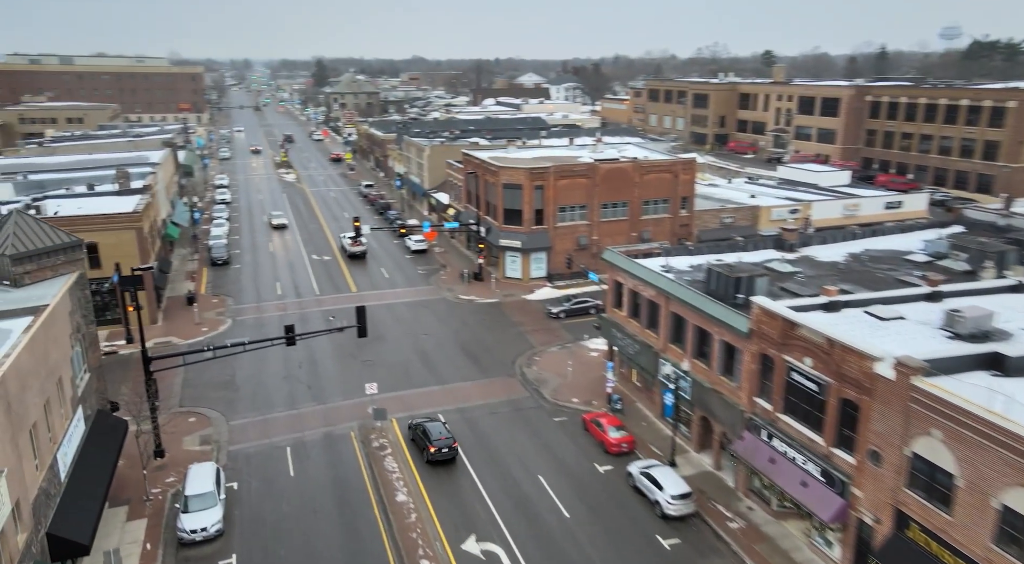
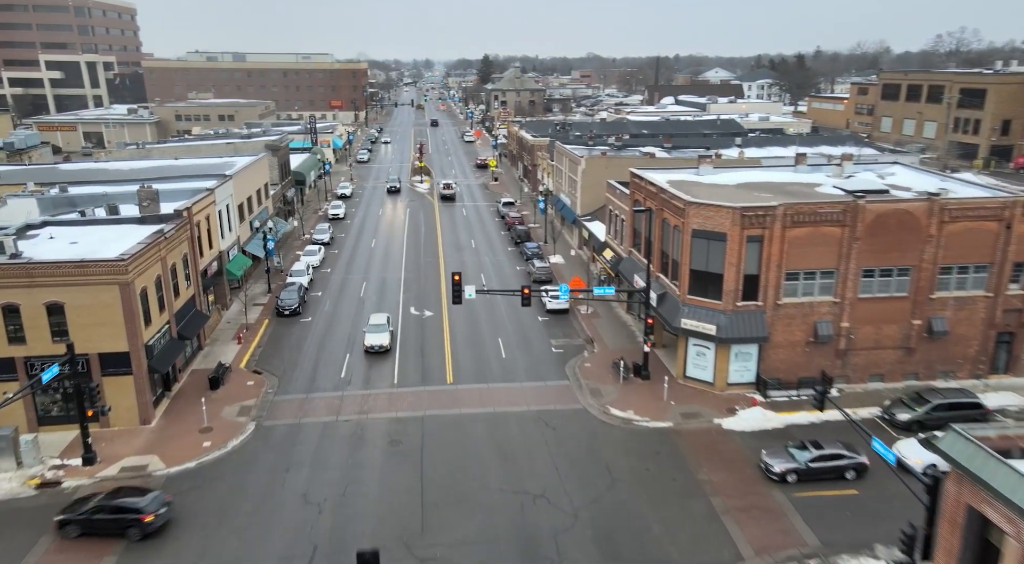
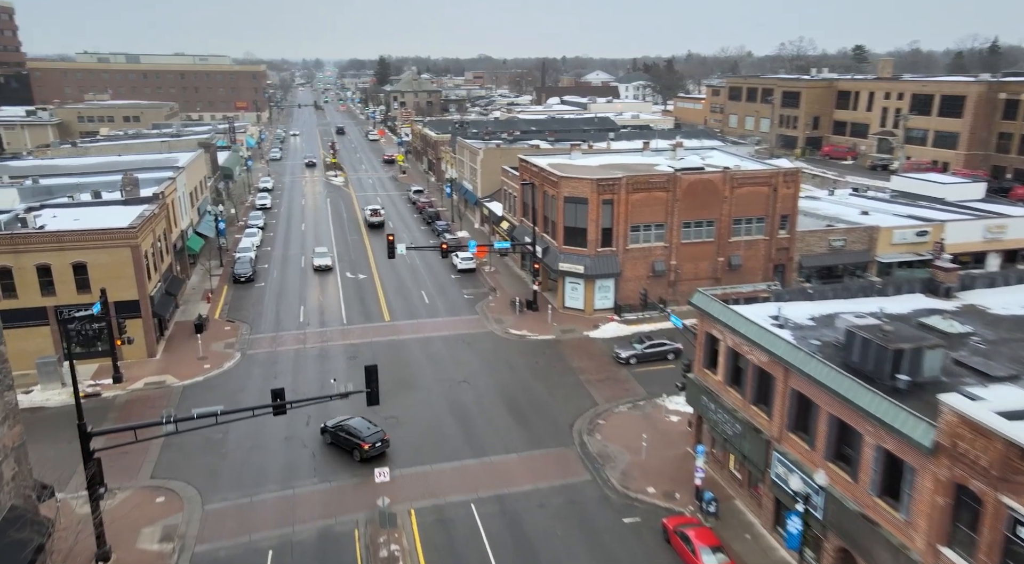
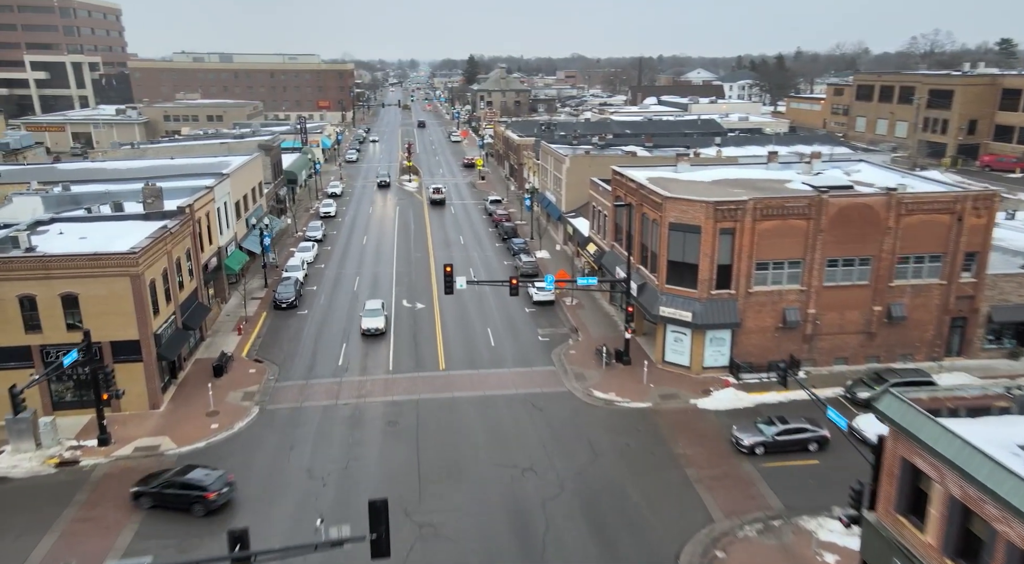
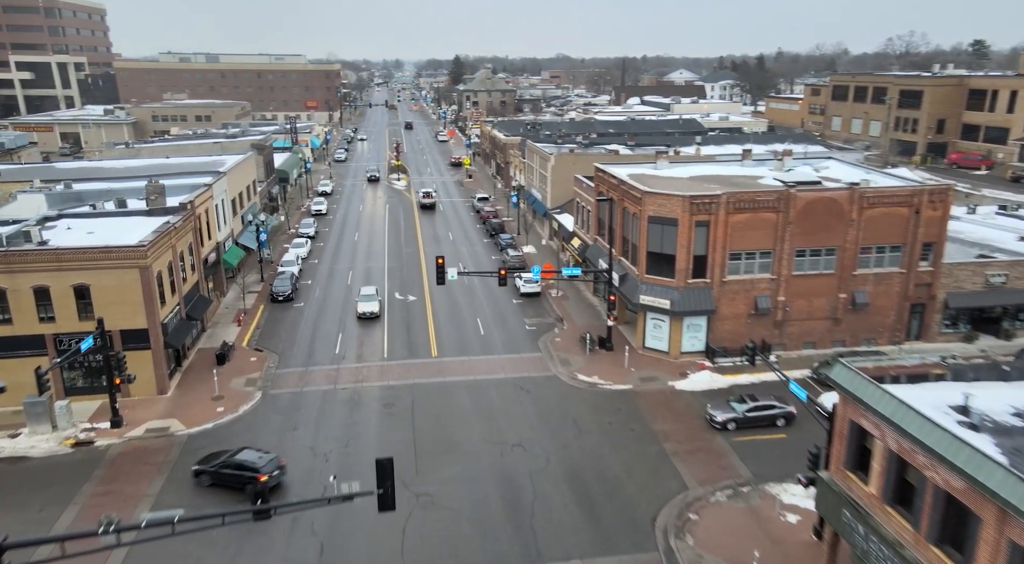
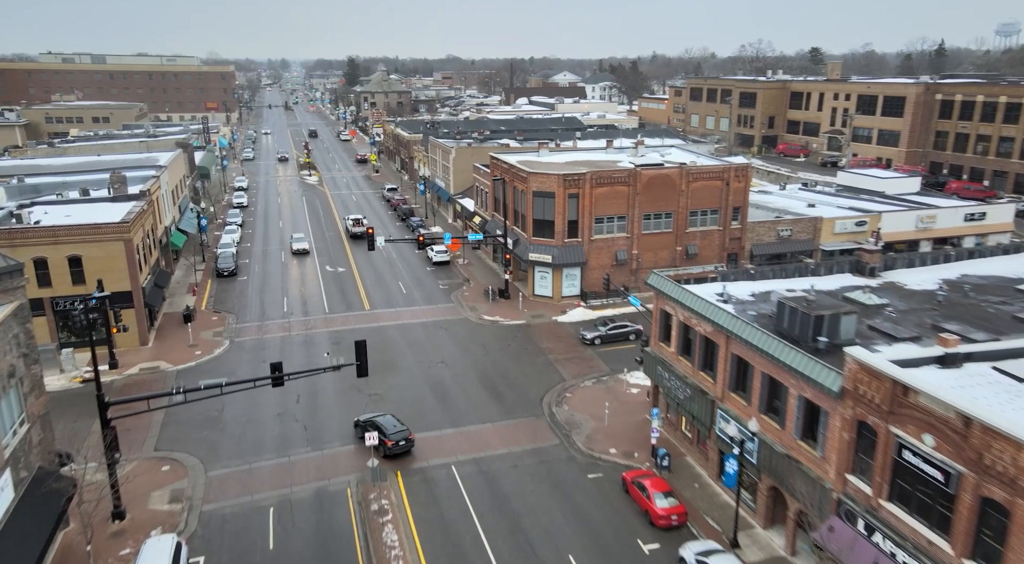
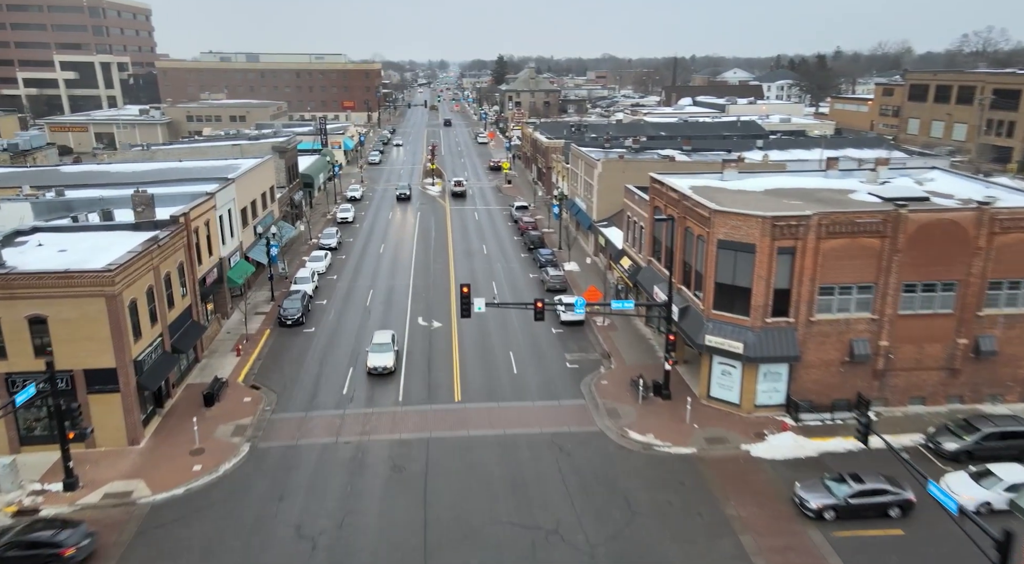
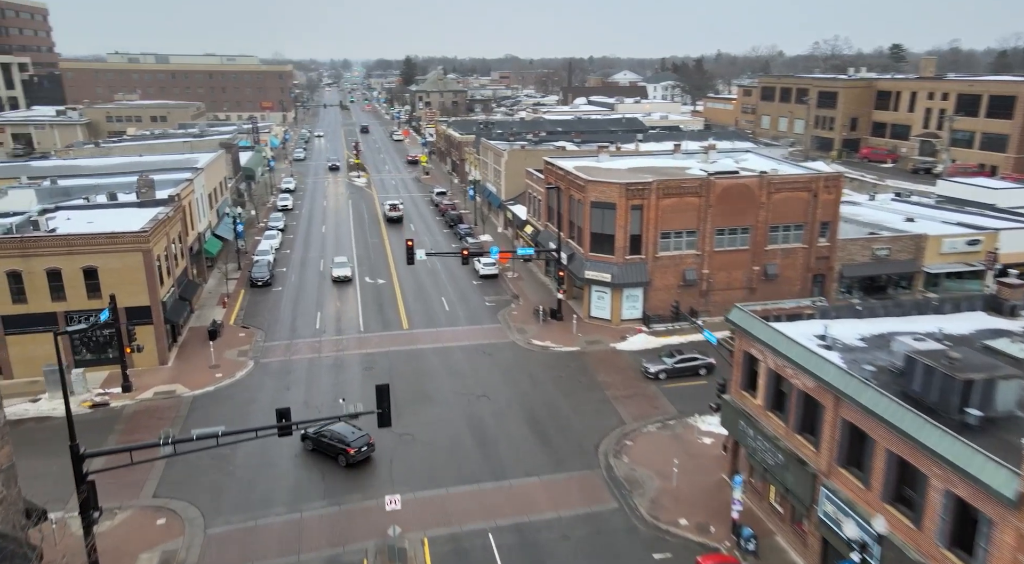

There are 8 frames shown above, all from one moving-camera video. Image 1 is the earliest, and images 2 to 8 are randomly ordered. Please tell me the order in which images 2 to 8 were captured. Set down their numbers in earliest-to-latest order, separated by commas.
6, 3, 8, 5, 4, 2, 7
